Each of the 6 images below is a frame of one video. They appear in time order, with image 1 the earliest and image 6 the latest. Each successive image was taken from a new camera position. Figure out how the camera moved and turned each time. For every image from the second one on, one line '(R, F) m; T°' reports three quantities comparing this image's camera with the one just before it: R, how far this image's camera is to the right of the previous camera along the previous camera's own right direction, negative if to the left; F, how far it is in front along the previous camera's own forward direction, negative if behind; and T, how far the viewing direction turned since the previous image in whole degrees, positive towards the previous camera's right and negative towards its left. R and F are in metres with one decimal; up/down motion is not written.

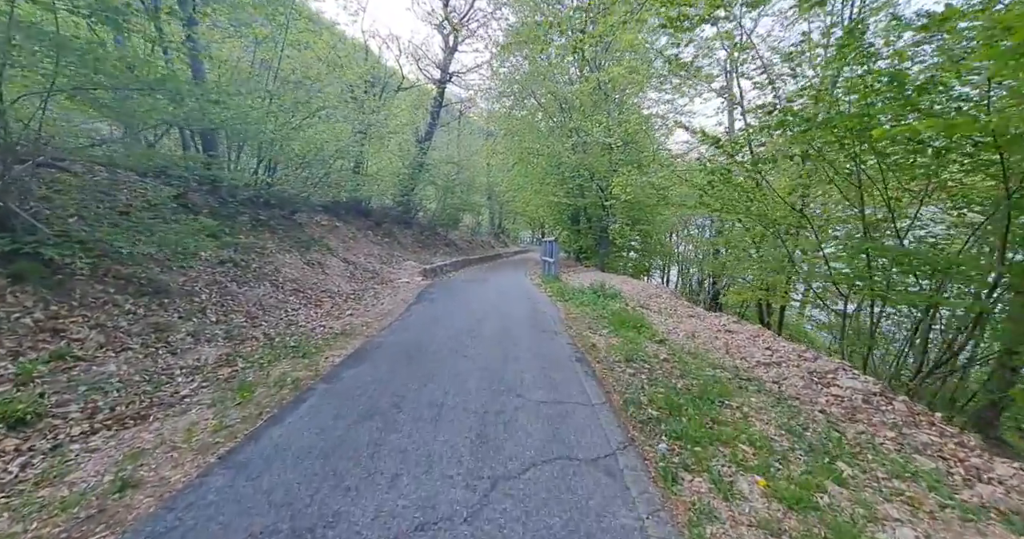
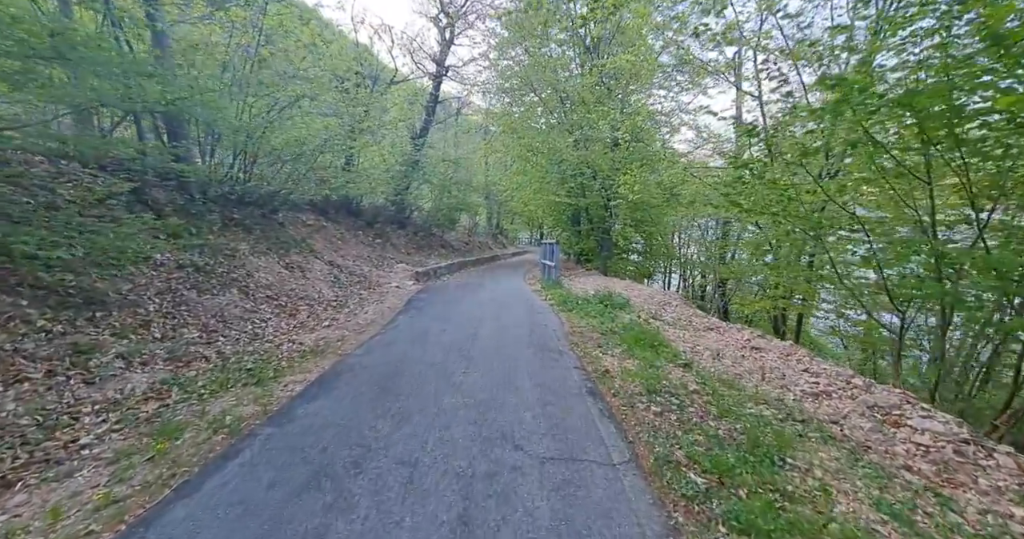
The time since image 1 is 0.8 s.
(0.0, +0.8) m; 0°
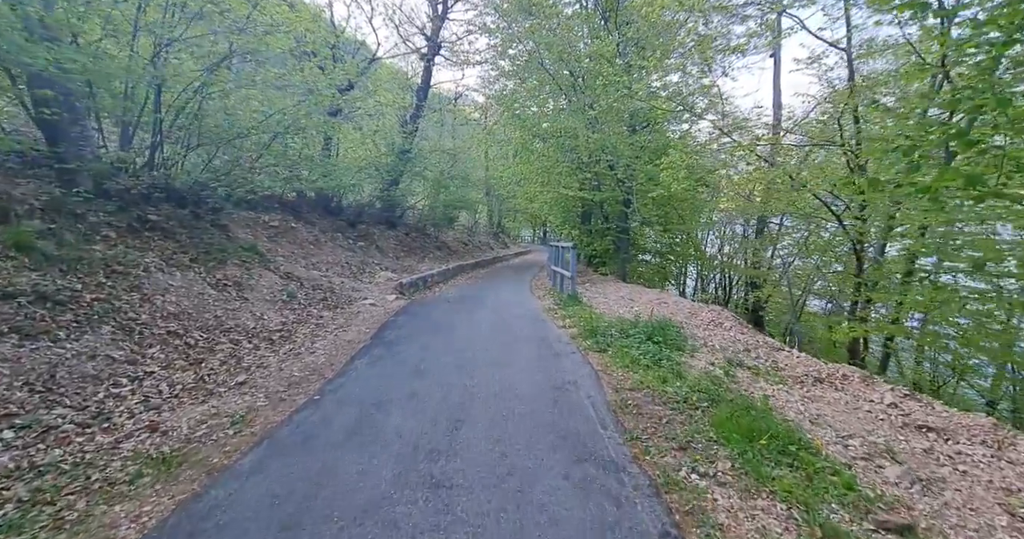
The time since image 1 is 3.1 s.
(-0.1, +2.4) m; 0°
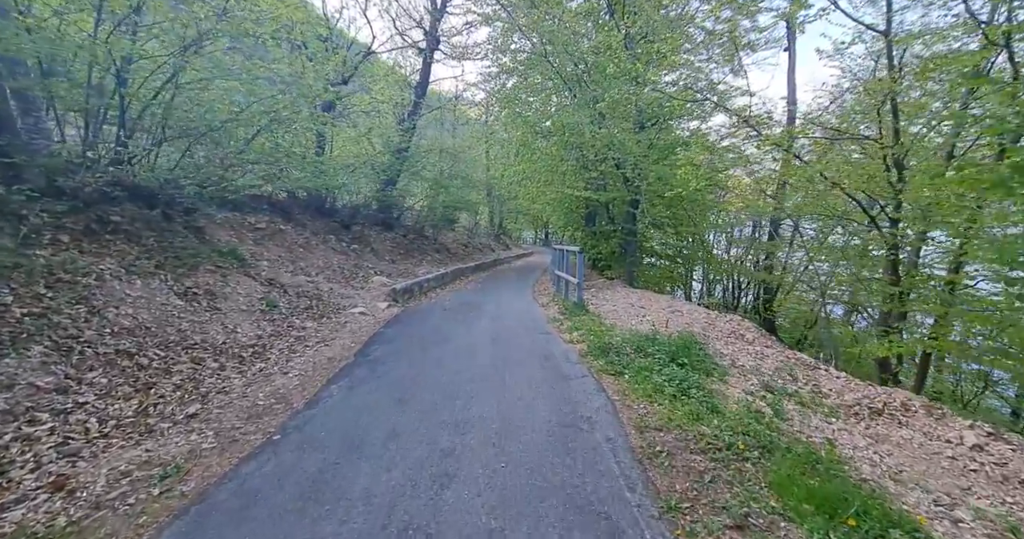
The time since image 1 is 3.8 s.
(0.0, +0.7) m; 0°
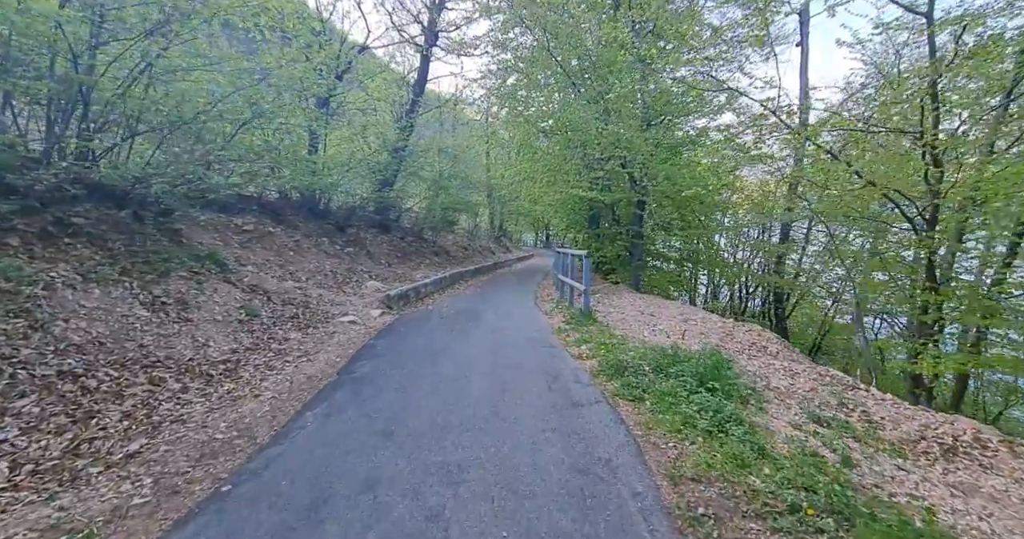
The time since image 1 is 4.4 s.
(0.0, +0.6) m; 0°
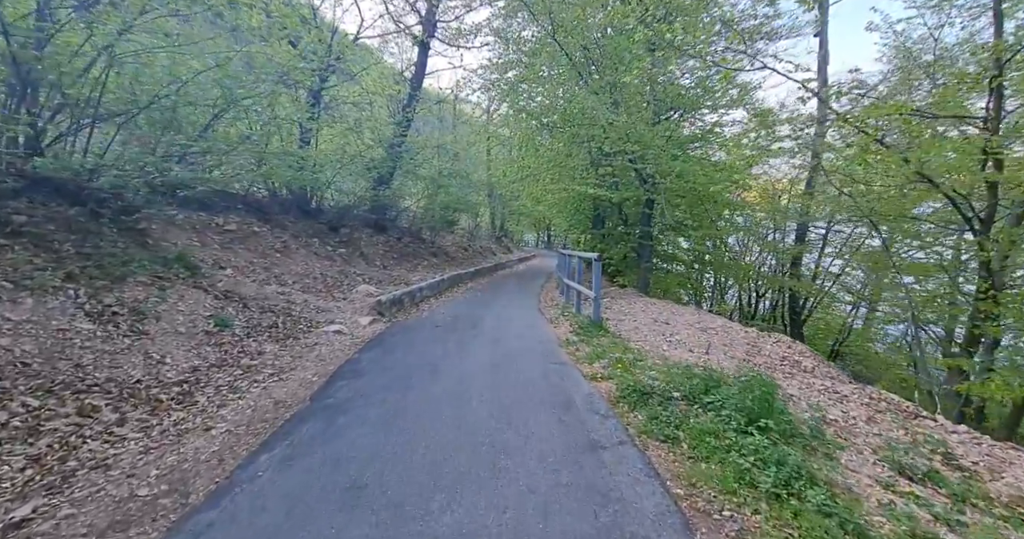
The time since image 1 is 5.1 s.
(0.0, +0.8) m; 0°
